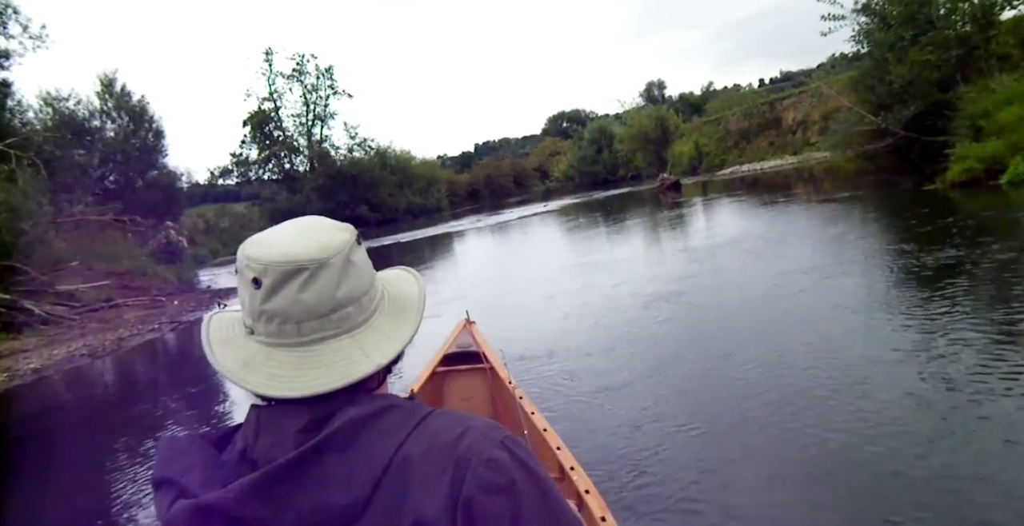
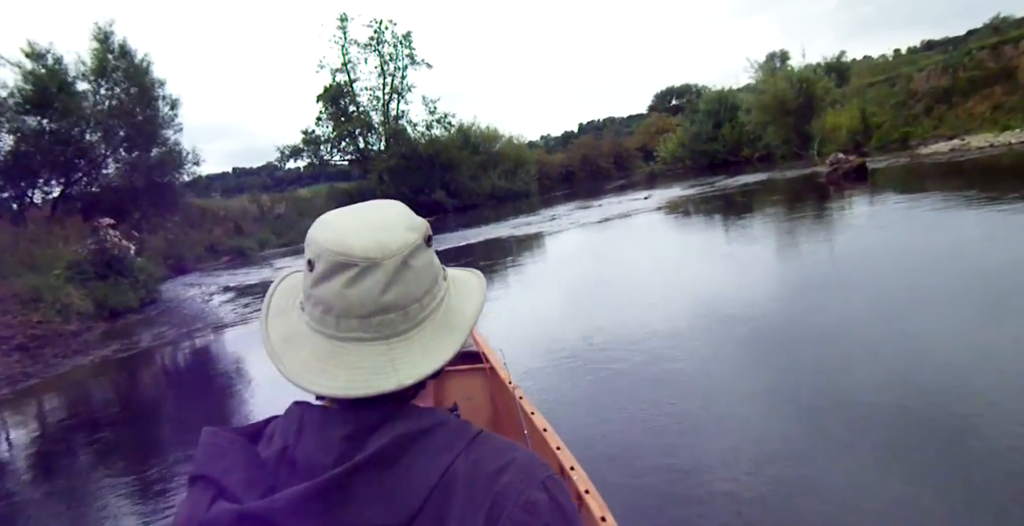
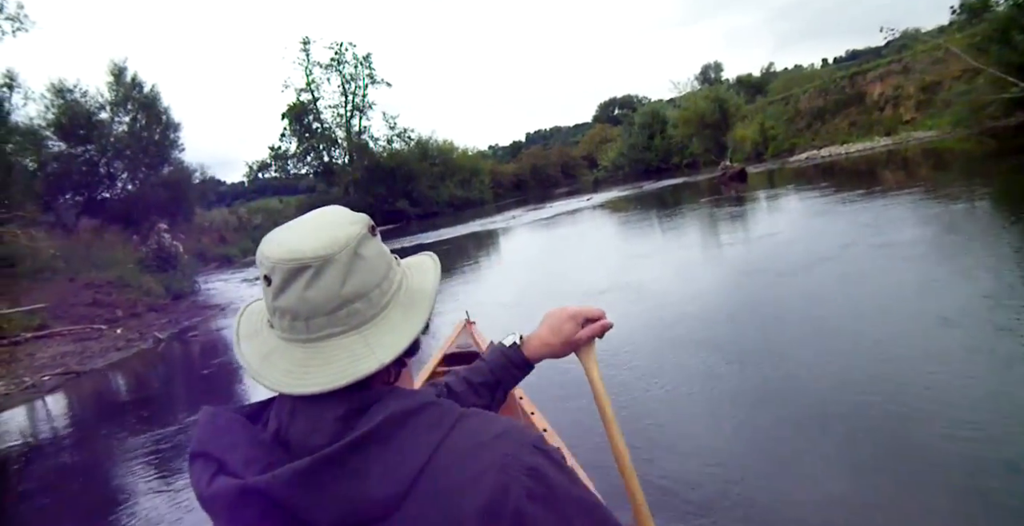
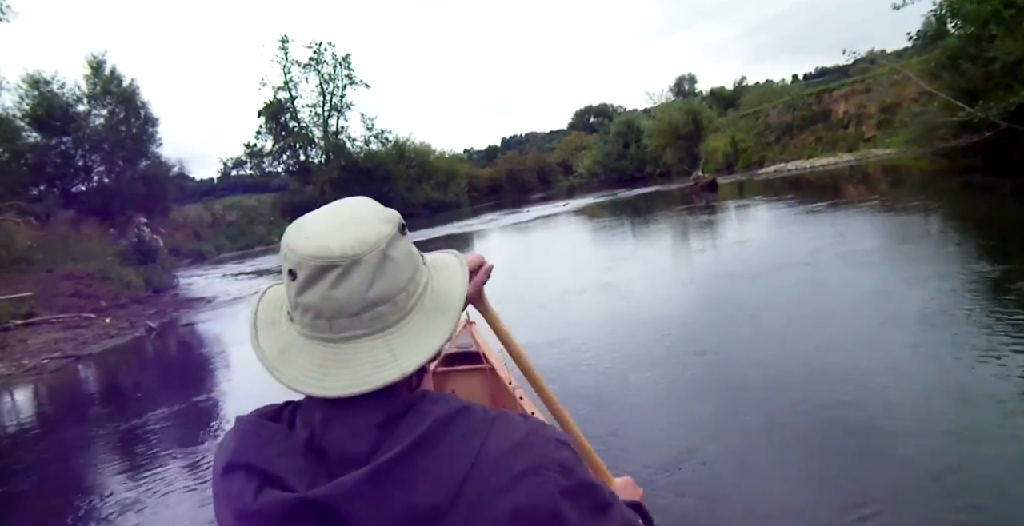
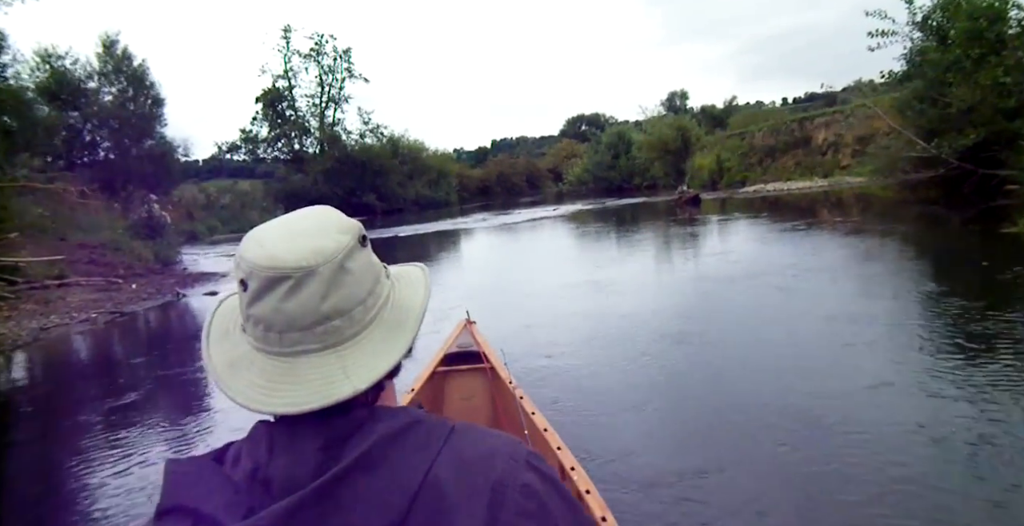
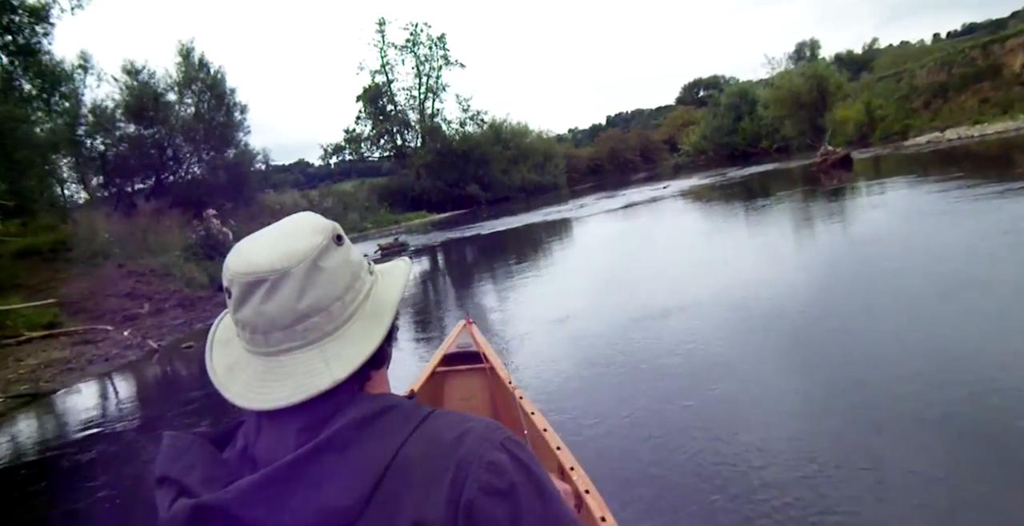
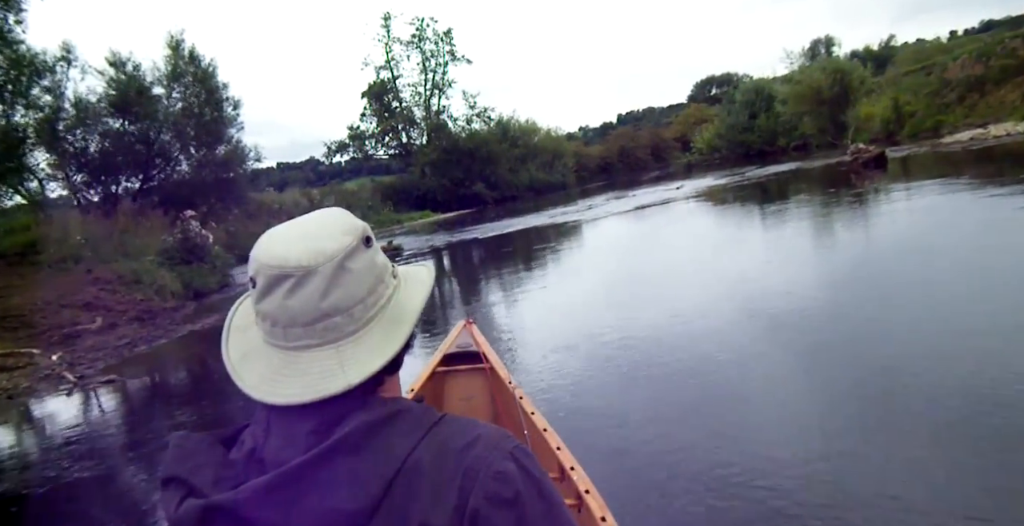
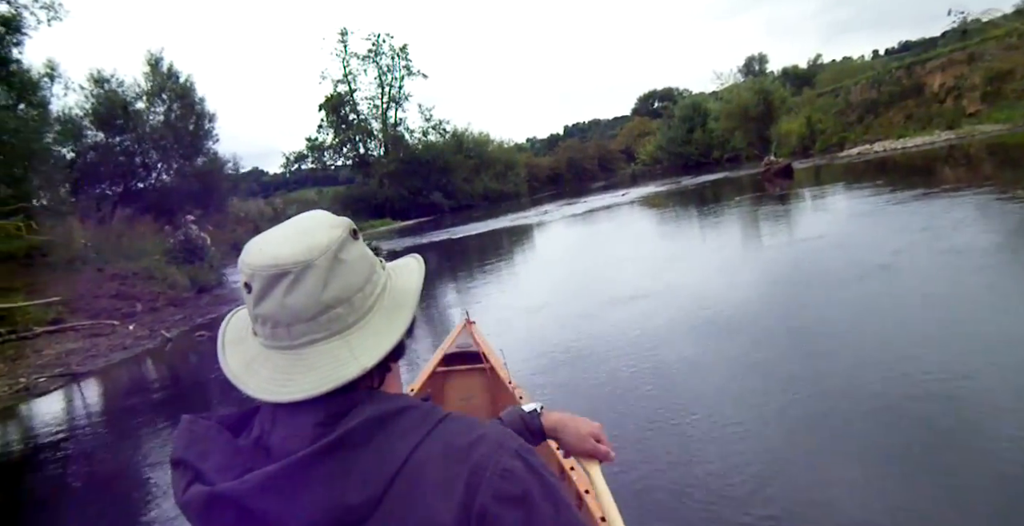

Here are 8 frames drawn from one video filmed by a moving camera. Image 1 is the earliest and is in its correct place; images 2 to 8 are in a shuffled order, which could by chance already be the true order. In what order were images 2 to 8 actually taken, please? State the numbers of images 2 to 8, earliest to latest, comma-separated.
5, 4, 3, 8, 6, 7, 2
